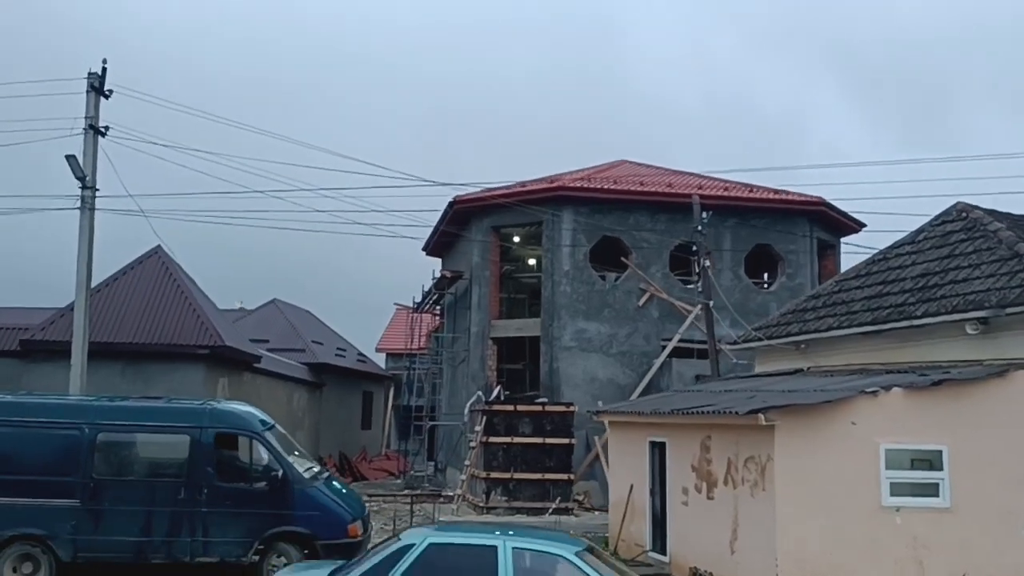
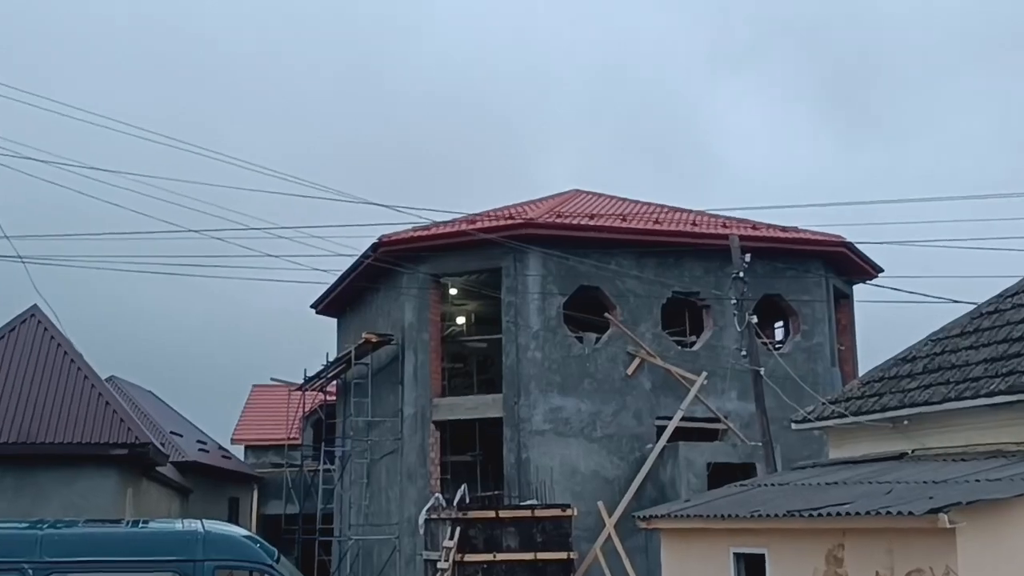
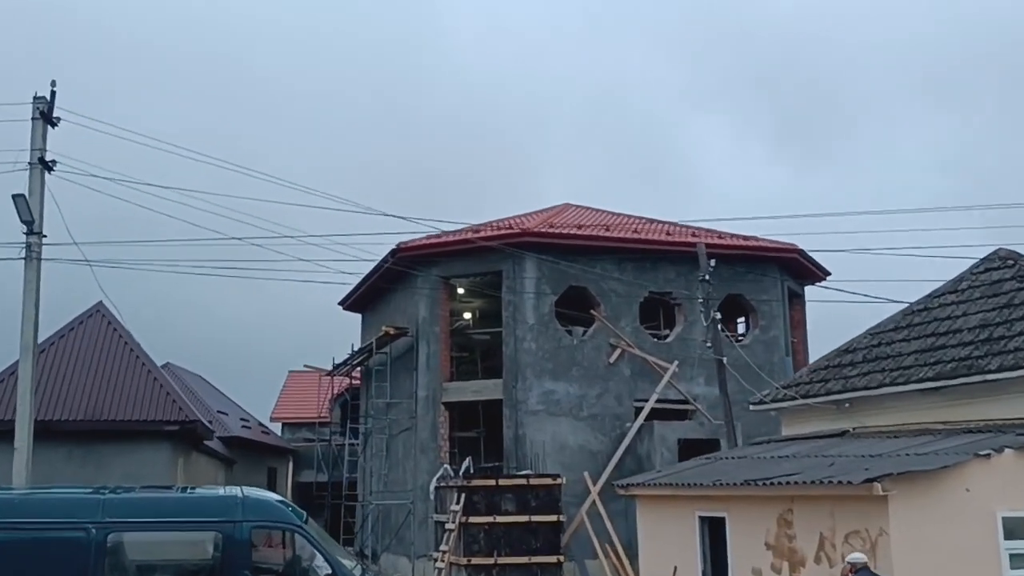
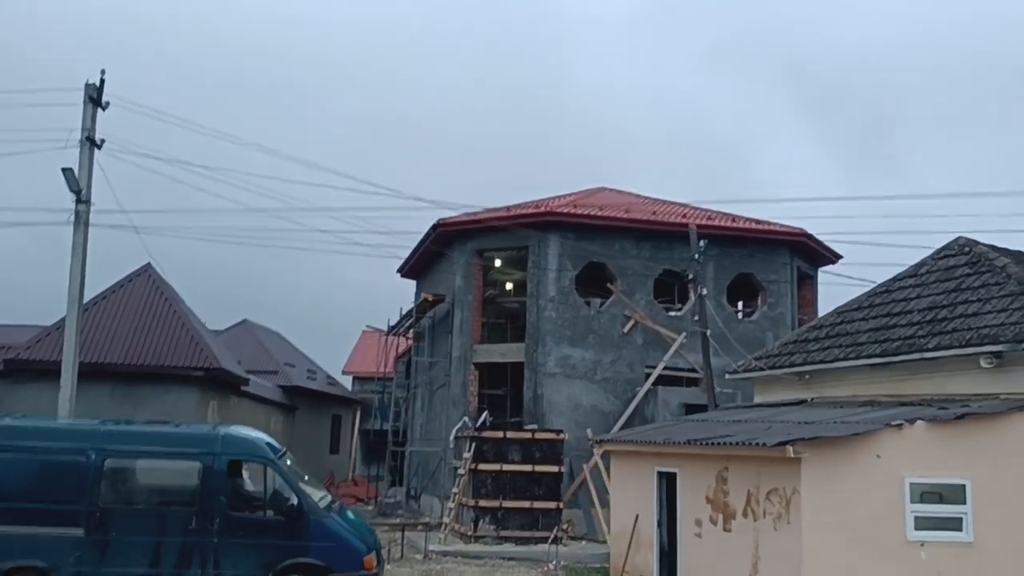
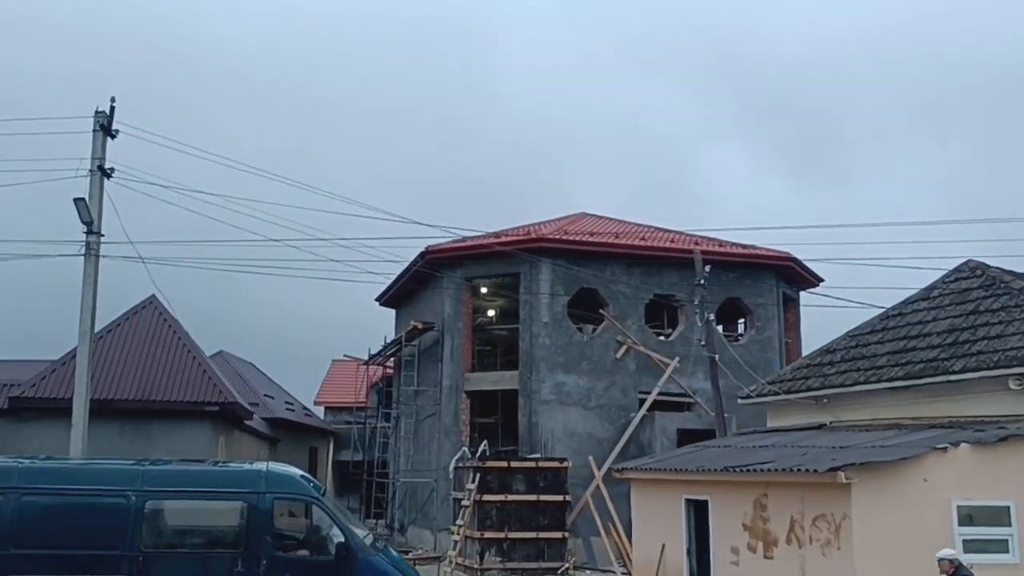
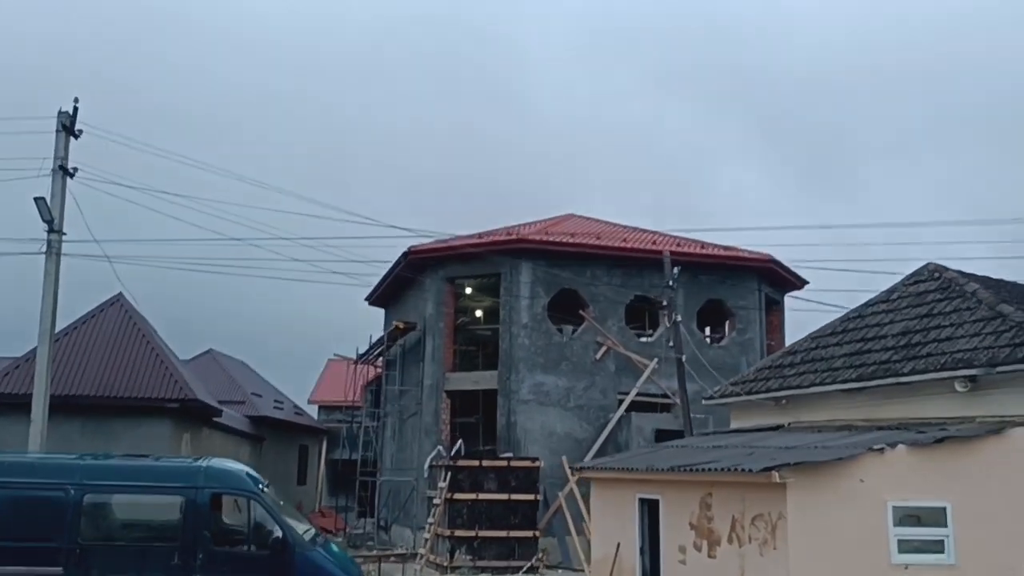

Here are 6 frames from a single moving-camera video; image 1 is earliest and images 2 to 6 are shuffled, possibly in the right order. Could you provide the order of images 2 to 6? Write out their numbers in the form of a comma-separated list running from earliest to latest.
4, 6, 5, 3, 2
